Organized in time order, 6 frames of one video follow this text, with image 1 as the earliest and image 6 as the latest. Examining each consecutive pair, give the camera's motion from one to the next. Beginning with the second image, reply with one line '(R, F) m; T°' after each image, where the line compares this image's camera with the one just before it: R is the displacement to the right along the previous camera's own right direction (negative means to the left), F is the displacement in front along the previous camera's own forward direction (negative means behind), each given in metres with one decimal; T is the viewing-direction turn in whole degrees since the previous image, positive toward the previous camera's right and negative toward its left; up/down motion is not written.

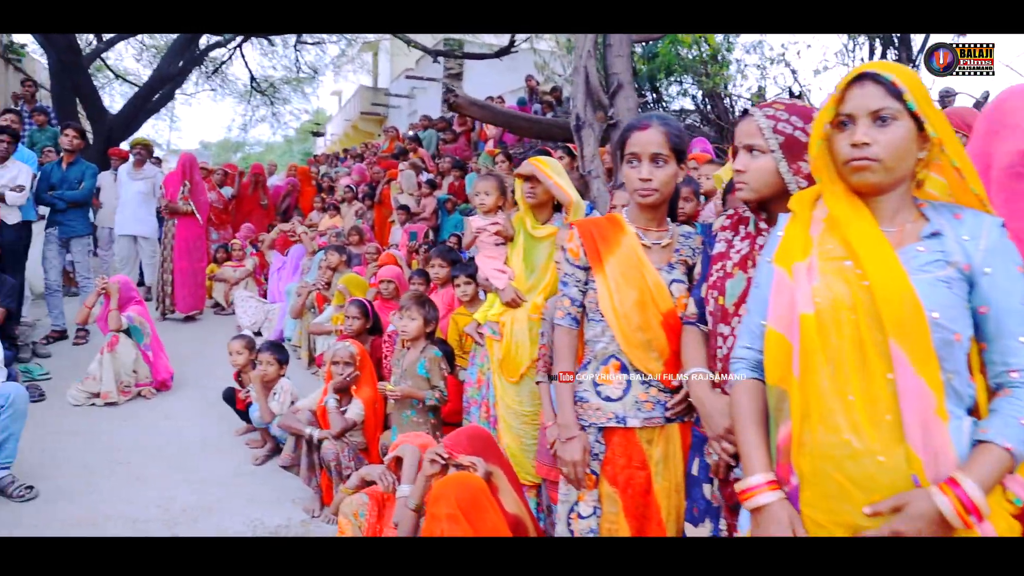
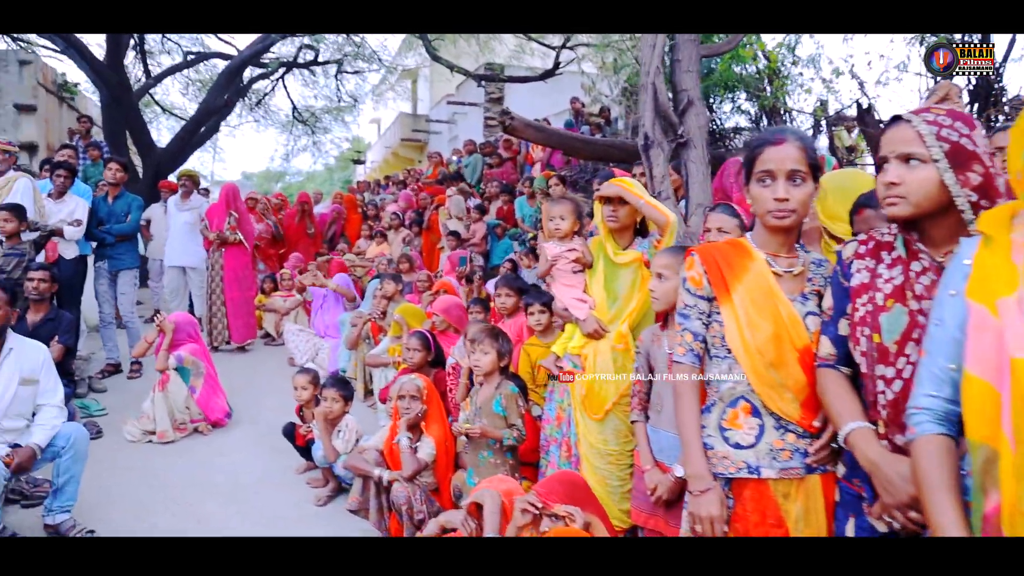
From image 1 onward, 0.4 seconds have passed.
(-0.2, +0.2) m; -3°
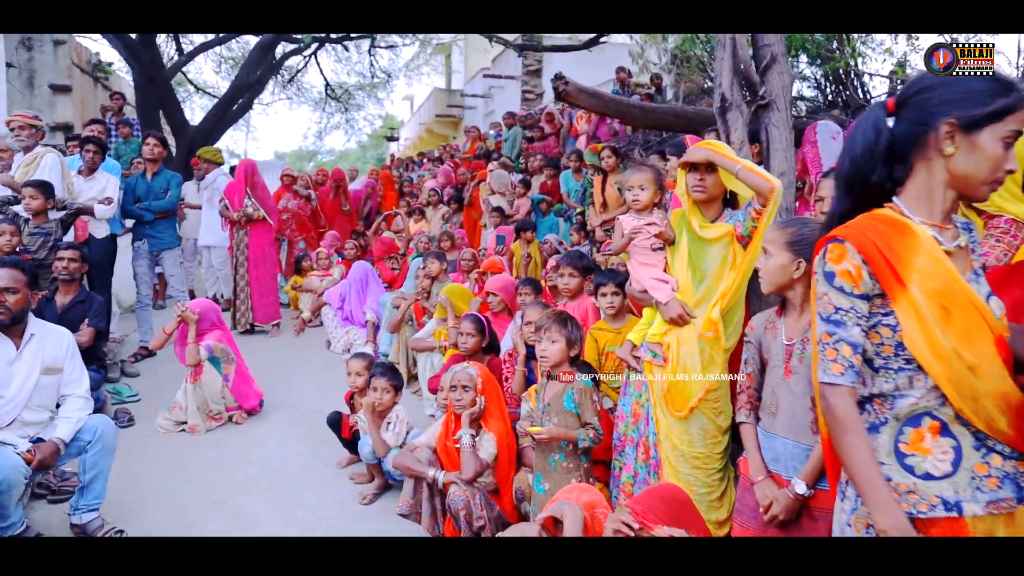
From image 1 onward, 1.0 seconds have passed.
(-0.1, +0.3) m; -2°
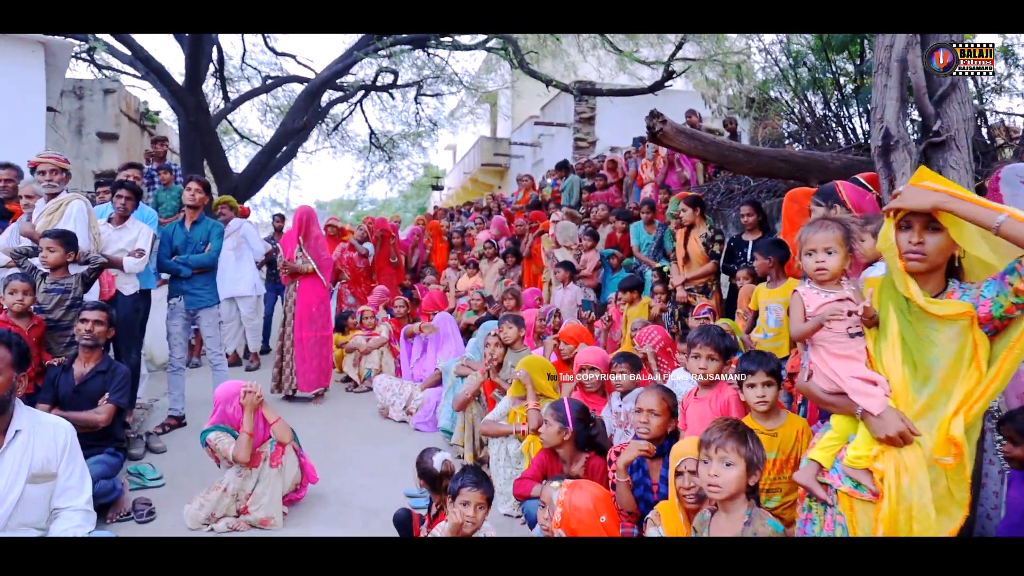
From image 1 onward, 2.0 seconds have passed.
(-0.3, +0.6) m; -3°
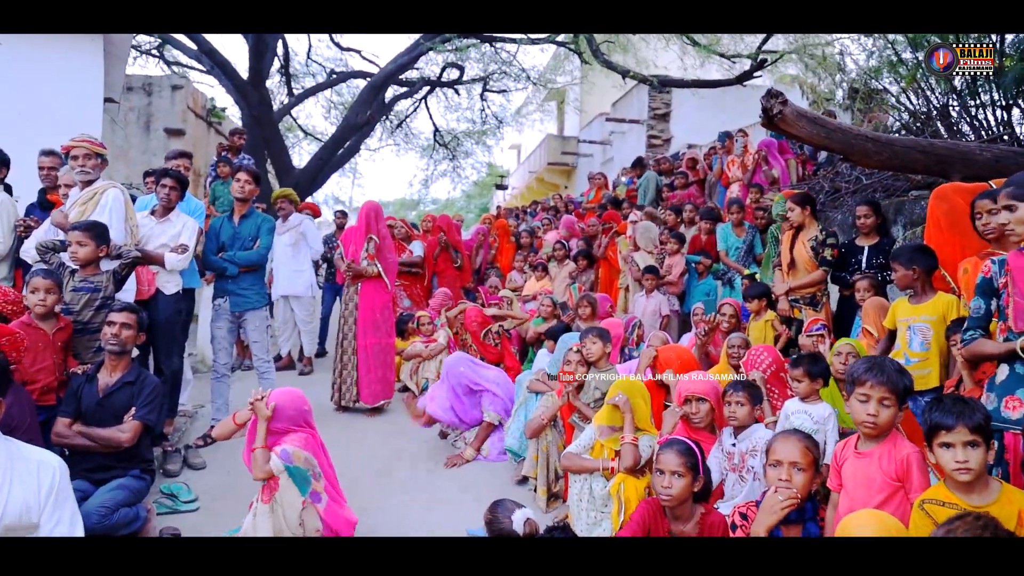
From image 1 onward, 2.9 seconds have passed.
(-0.1, +0.5) m; -4°
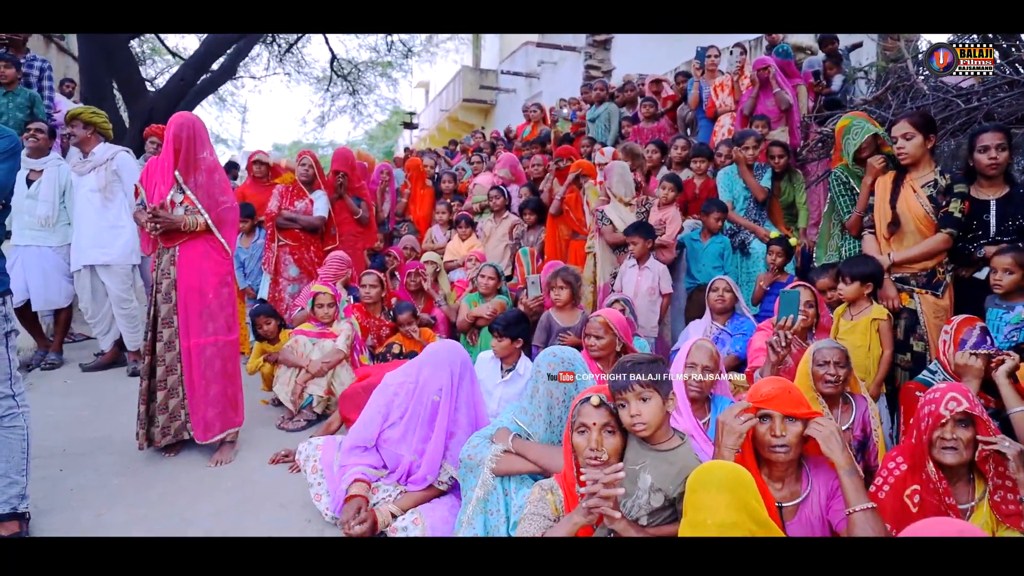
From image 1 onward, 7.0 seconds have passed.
(-0.1, +1.8) m; +7°
